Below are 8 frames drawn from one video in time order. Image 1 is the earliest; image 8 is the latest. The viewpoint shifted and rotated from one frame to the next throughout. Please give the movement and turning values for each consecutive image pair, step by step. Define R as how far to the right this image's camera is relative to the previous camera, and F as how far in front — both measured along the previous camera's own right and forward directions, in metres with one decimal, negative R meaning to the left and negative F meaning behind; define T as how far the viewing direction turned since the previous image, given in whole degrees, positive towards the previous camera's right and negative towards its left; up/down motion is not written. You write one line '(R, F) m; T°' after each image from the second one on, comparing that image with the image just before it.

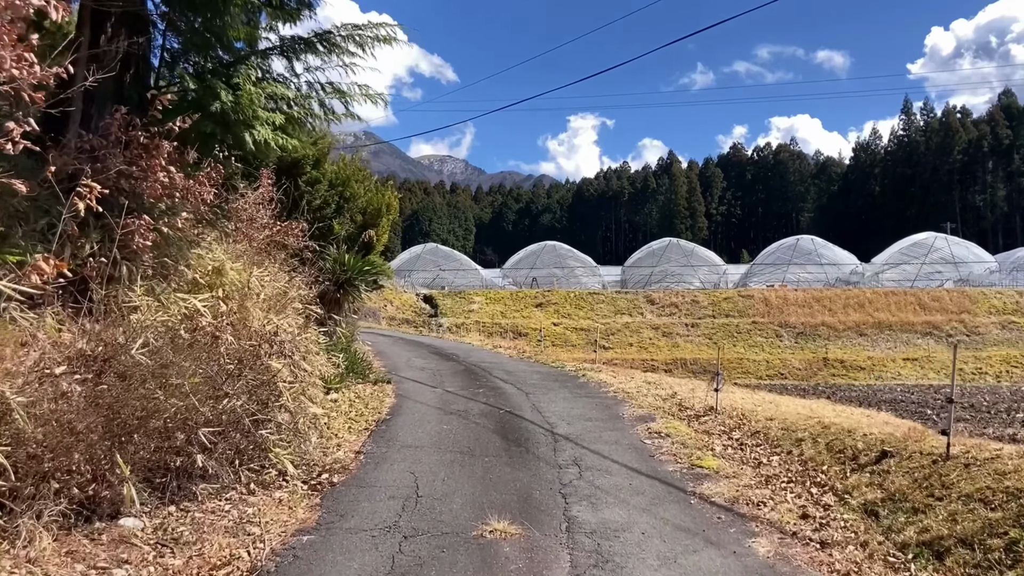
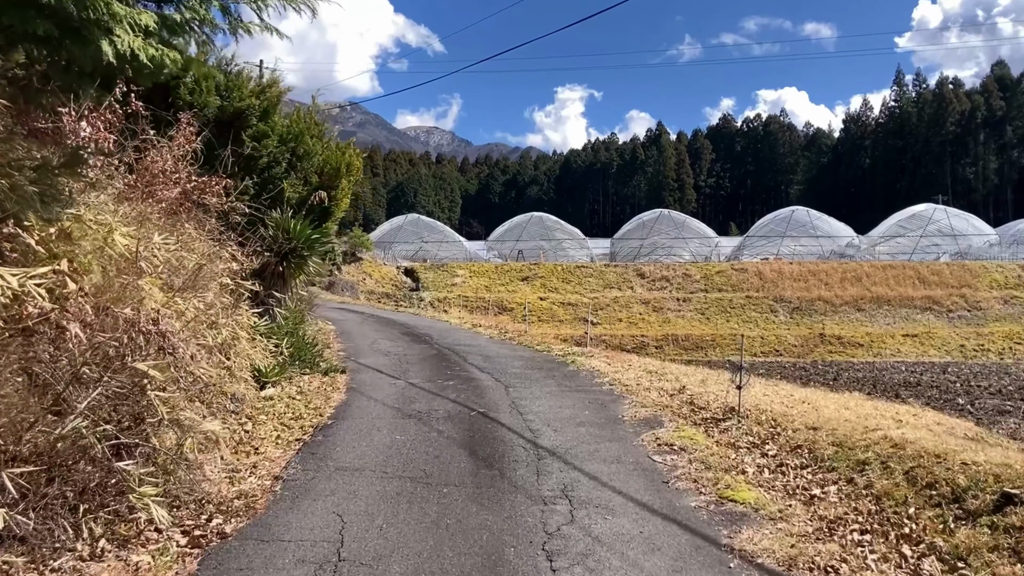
(+0.1, +1.6) m; +1°
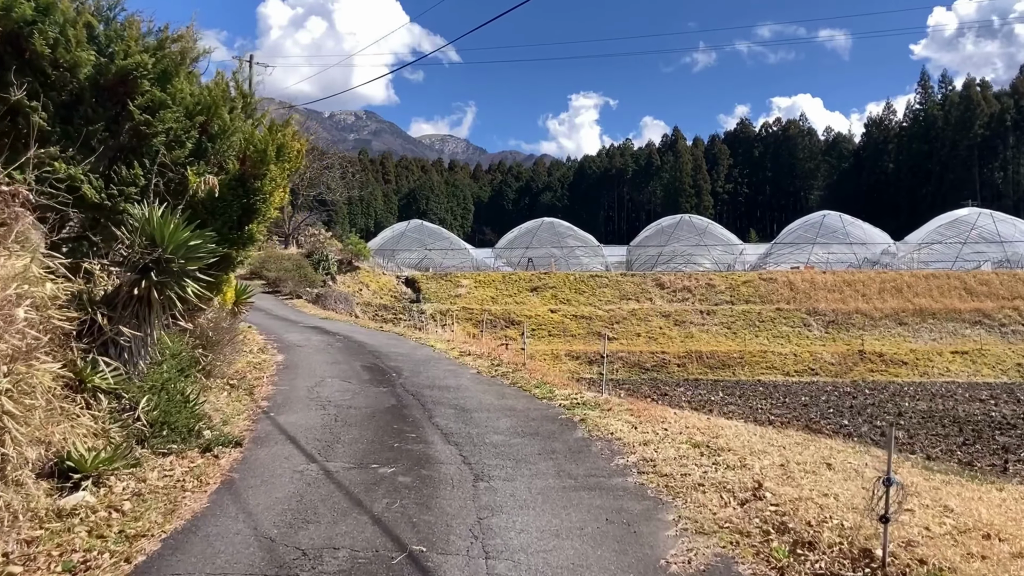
(+0.3, +2.9) m; -1°
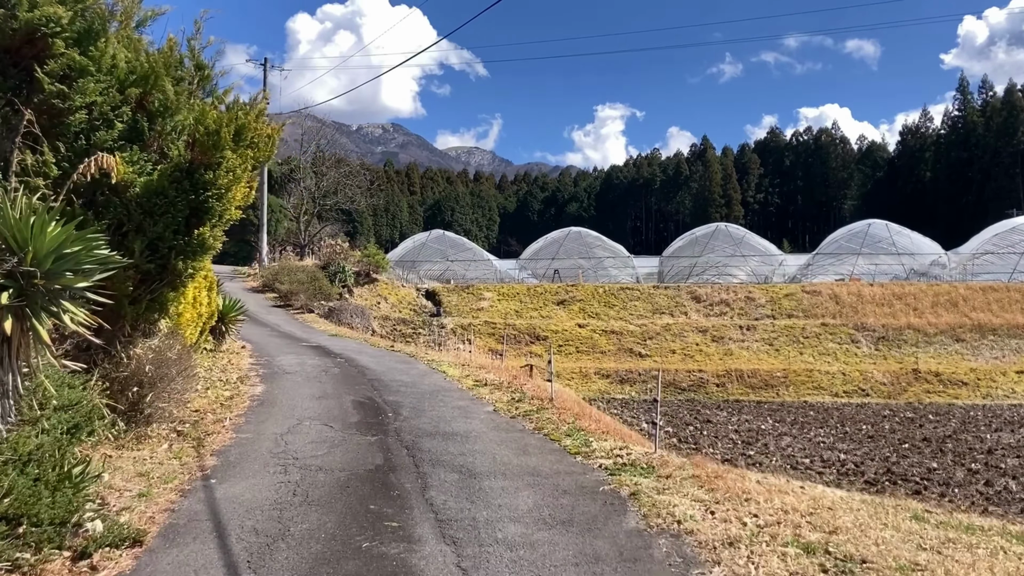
(0.0, +1.9) m; -2°
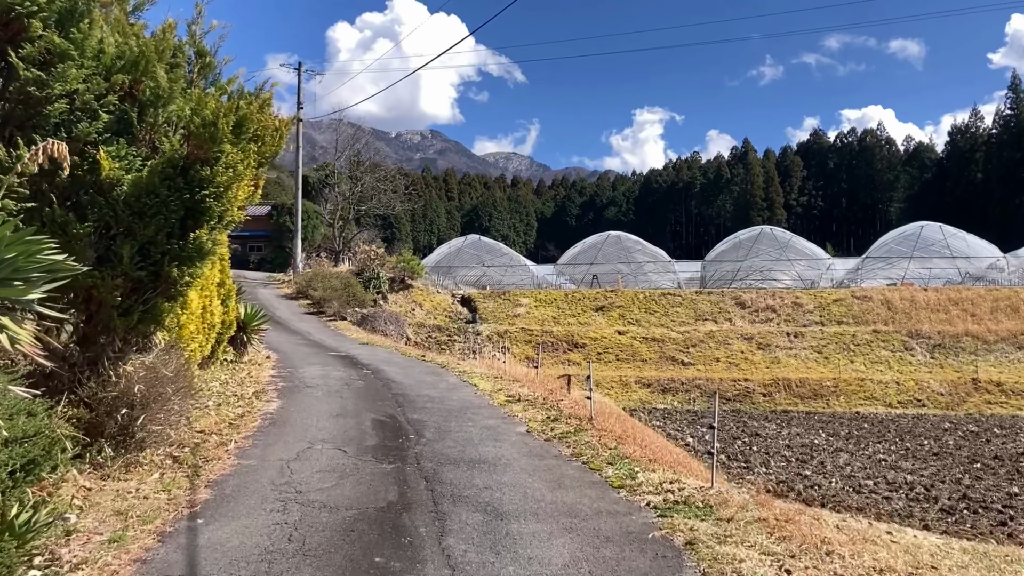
(0.0, +0.8) m; -3°
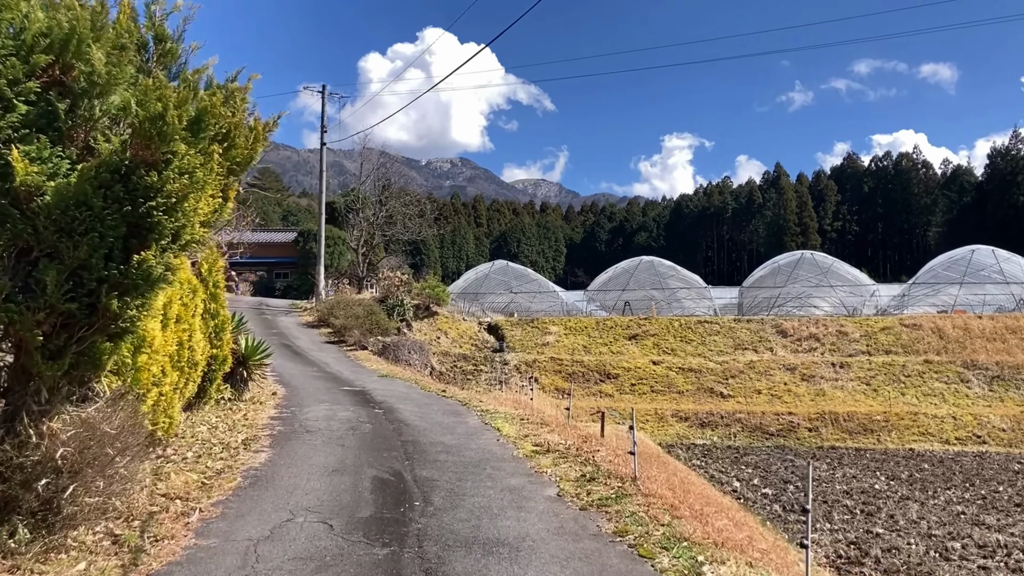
(0.0, +1.2) m; -3°
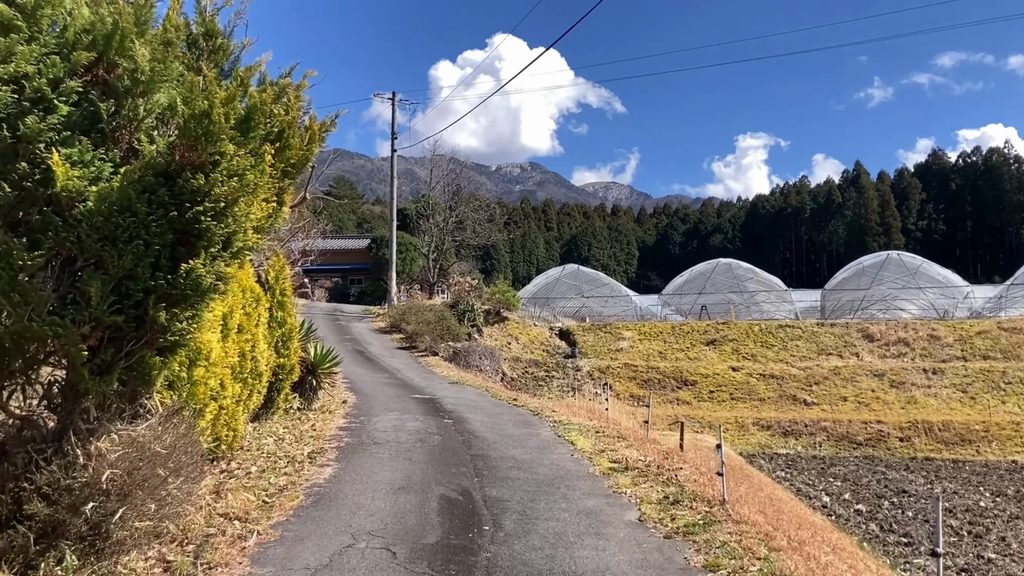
(0.0, +0.5) m; -6°
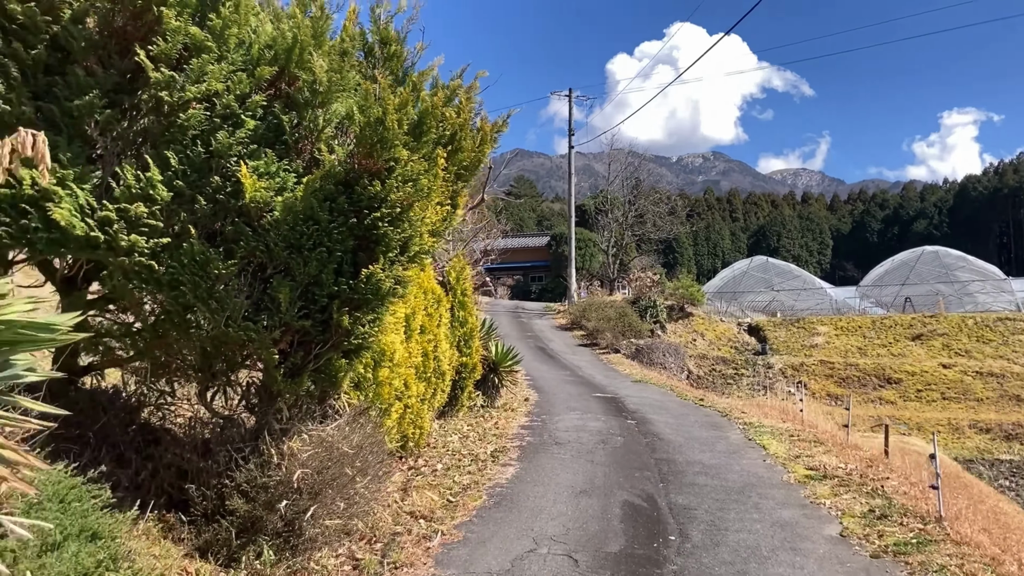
(0.0, +0.3) m; -16°
